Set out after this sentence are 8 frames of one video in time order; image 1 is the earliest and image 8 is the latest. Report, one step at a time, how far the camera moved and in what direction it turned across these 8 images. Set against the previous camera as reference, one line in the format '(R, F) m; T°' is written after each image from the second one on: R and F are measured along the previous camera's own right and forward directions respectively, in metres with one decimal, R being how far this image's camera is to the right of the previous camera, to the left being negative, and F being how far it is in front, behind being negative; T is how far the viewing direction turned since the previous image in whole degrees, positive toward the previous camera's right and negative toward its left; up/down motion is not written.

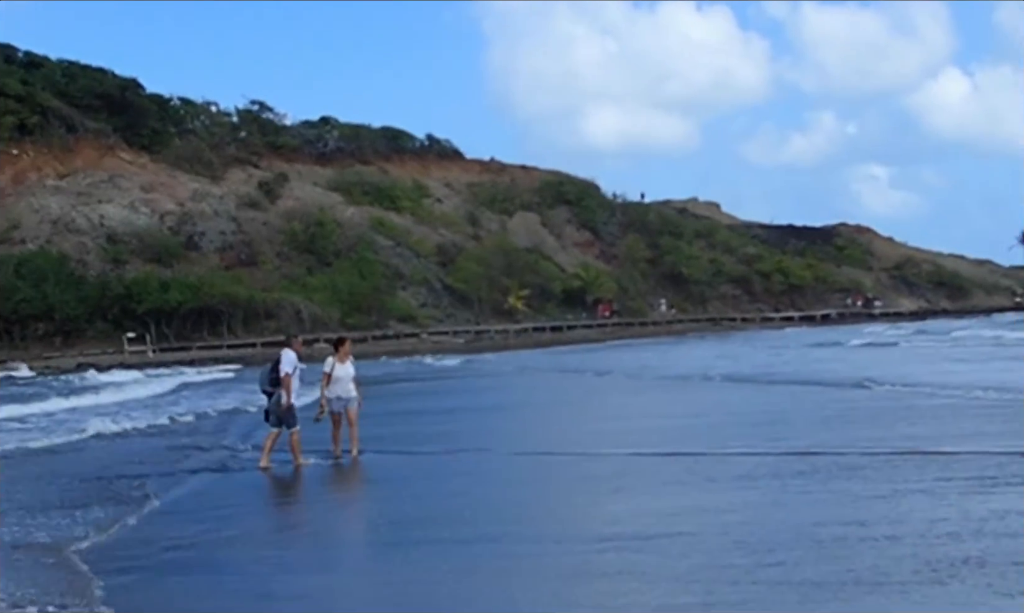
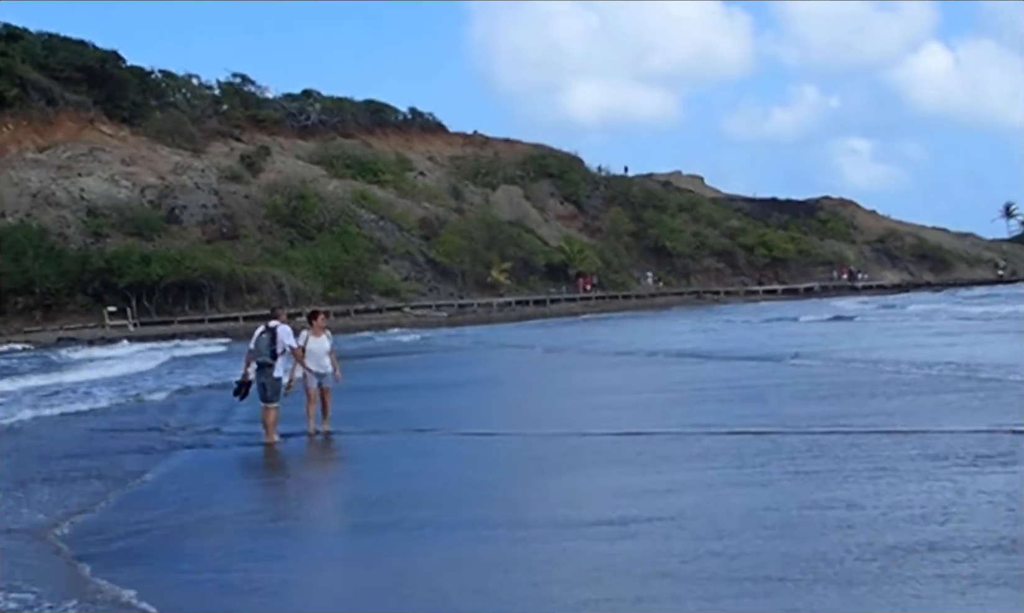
(+0.1, +0.1) m; 0°
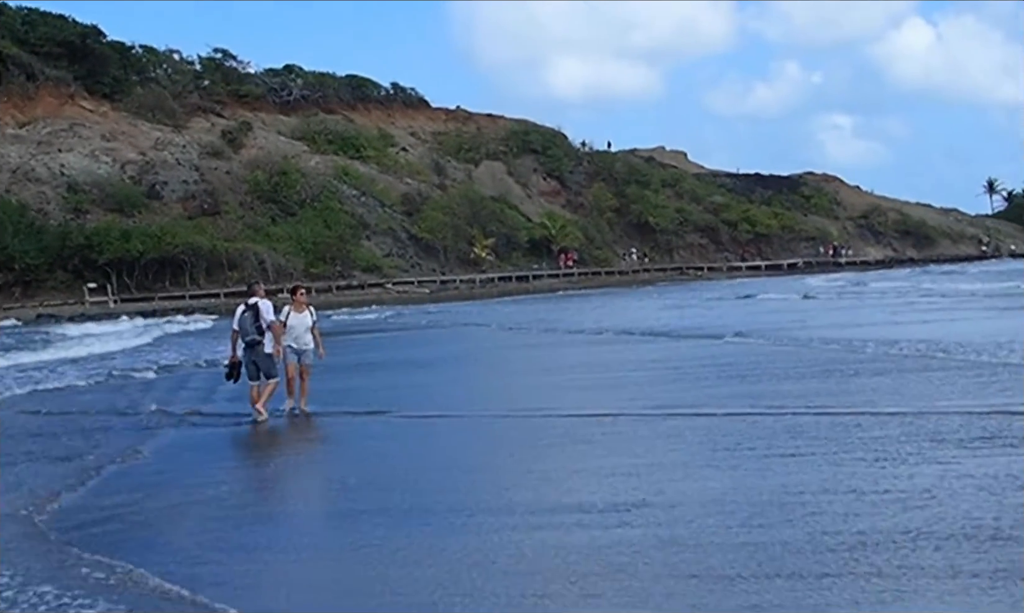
(0.0, +0.2) m; 0°
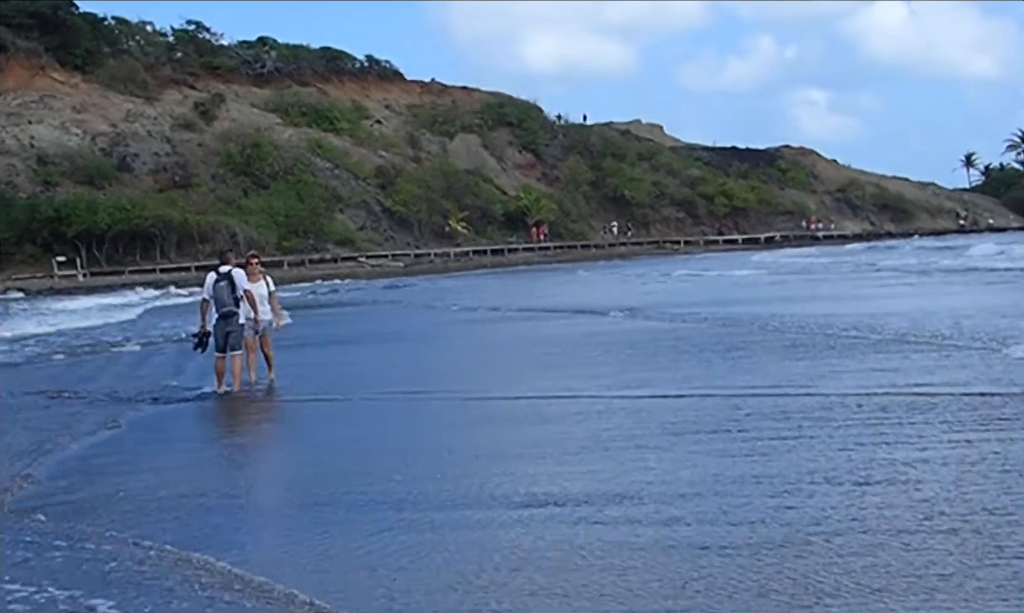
(+0.1, +0.4) m; +1°
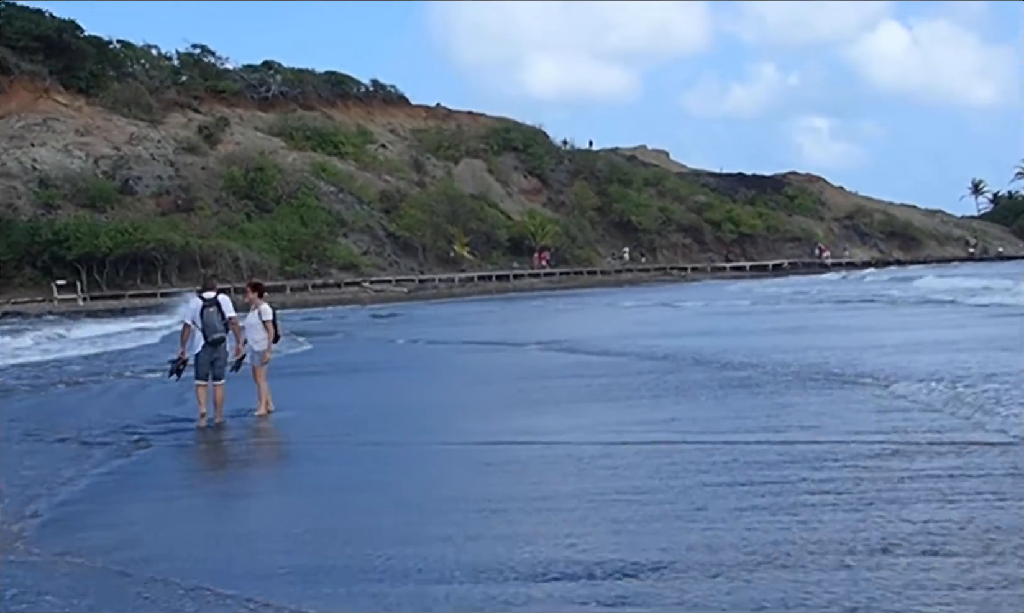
(0.0, +0.5) m; 0°
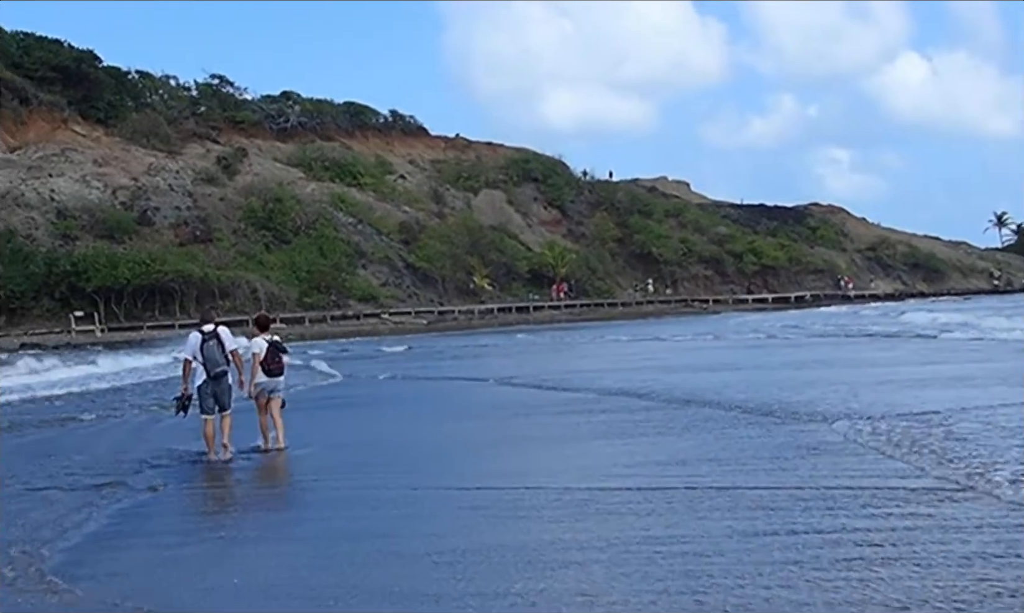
(-0.1, +0.4) m; 0°
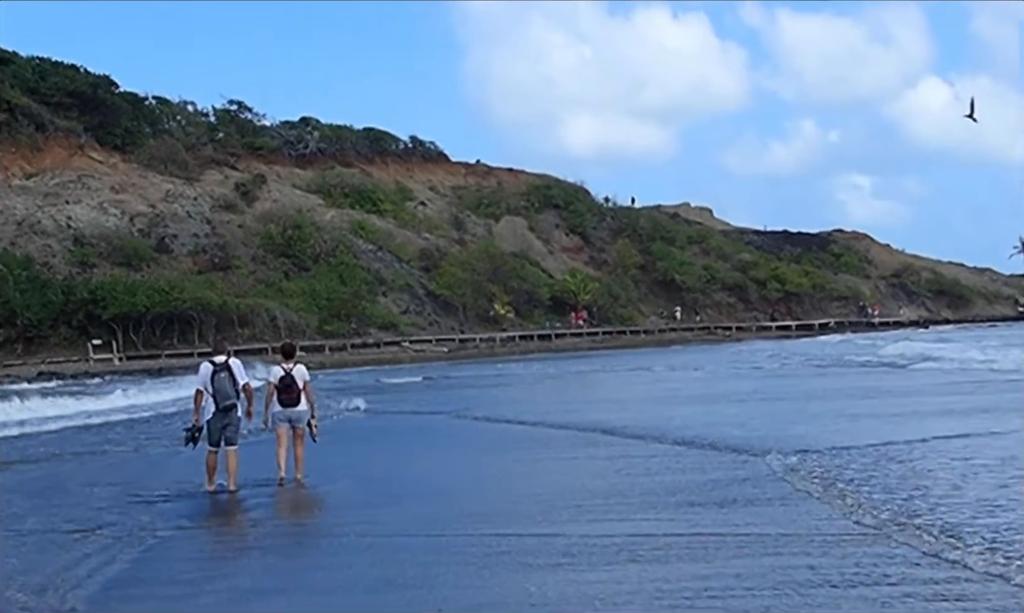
(-0.1, +0.7) m; 0°
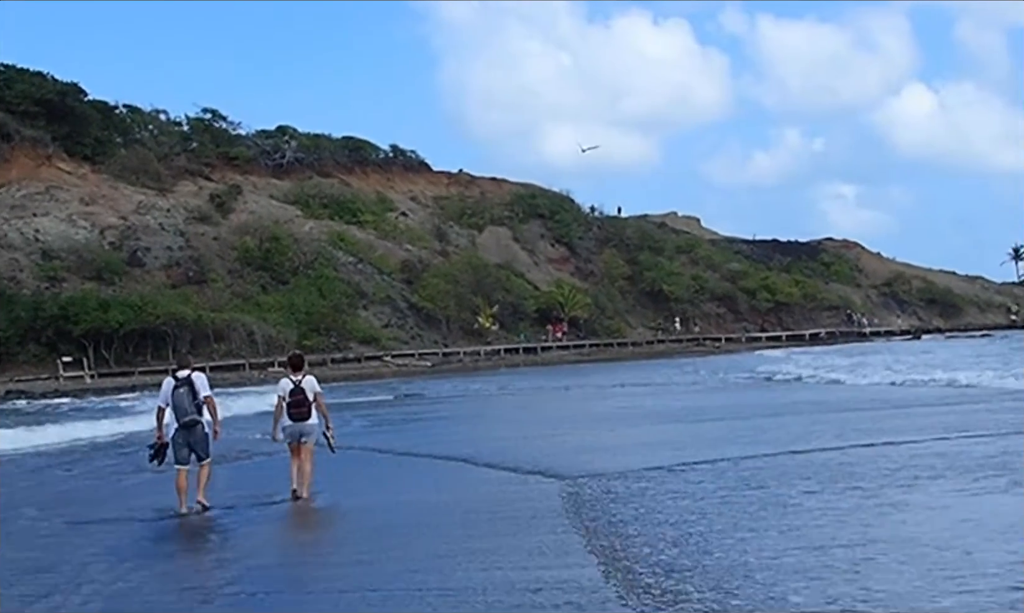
(-0.2, +1.7) m; +1°
